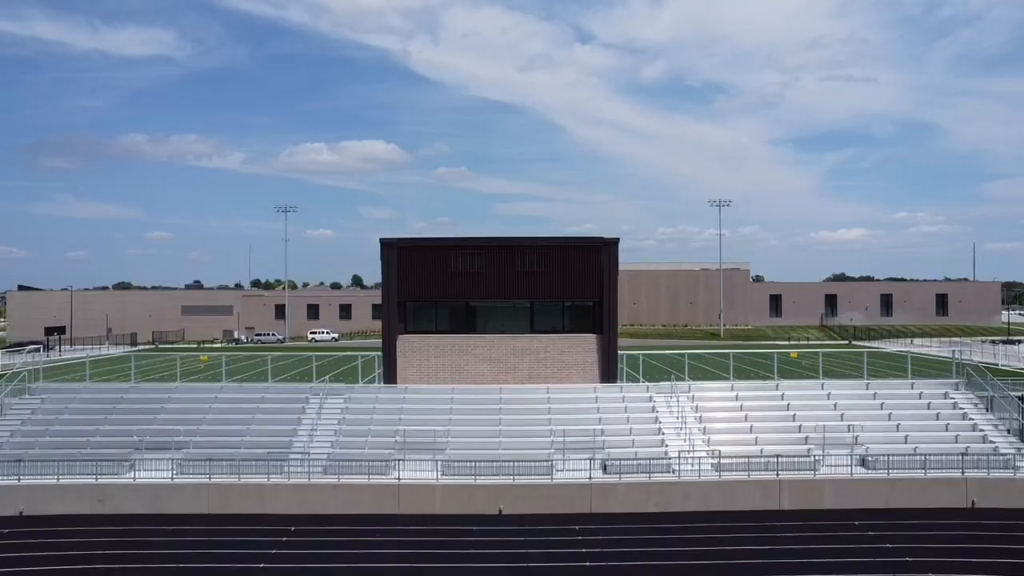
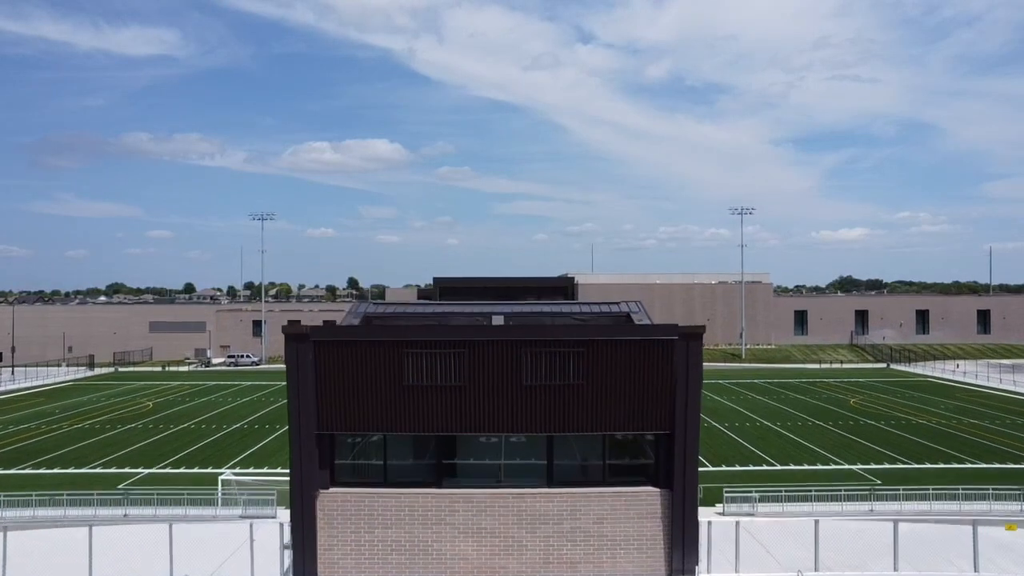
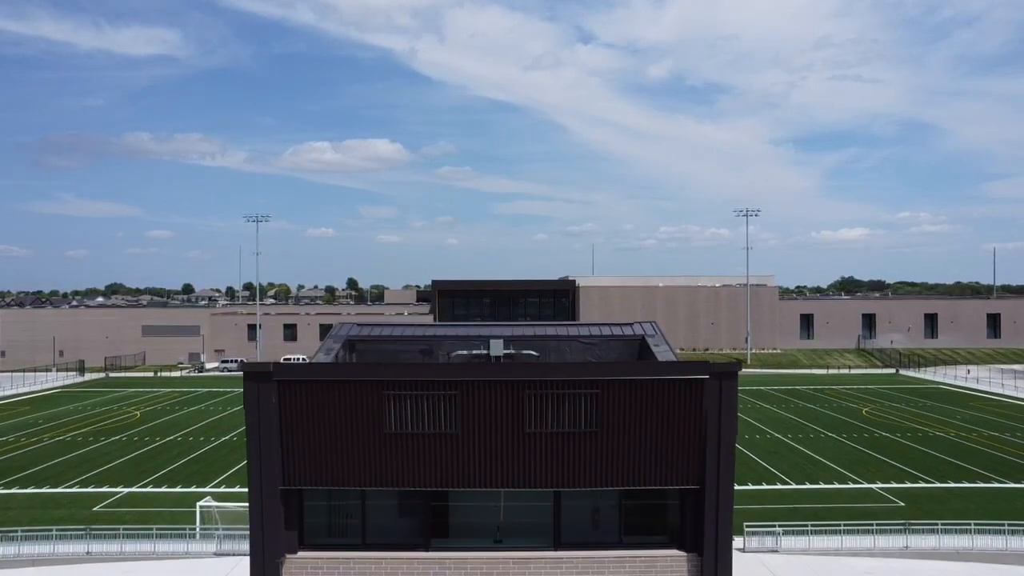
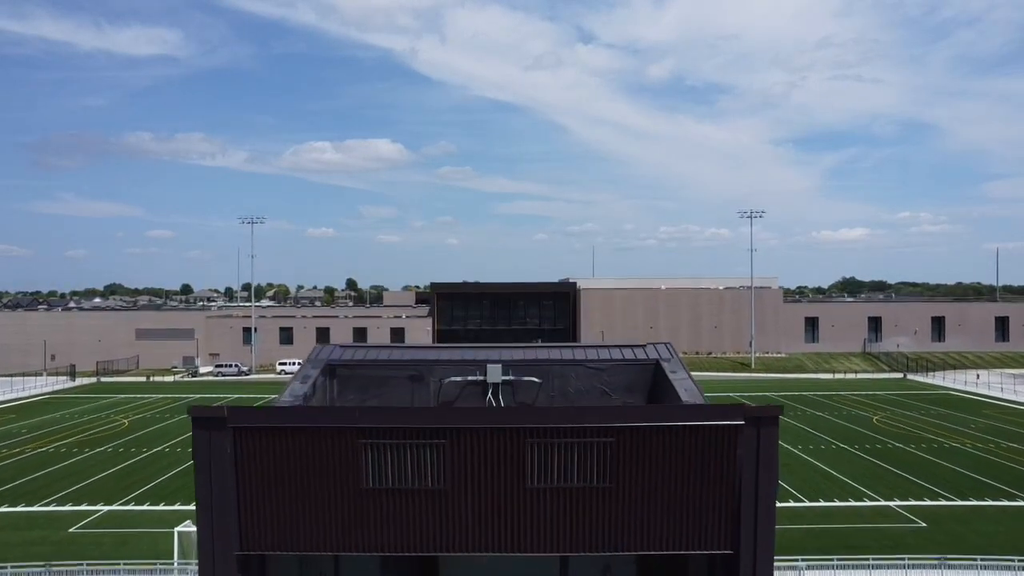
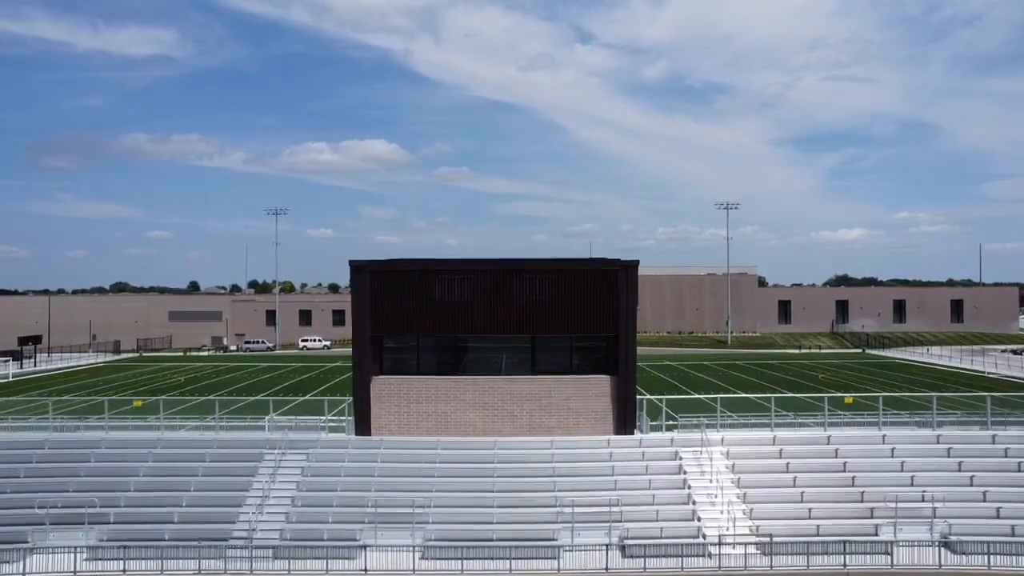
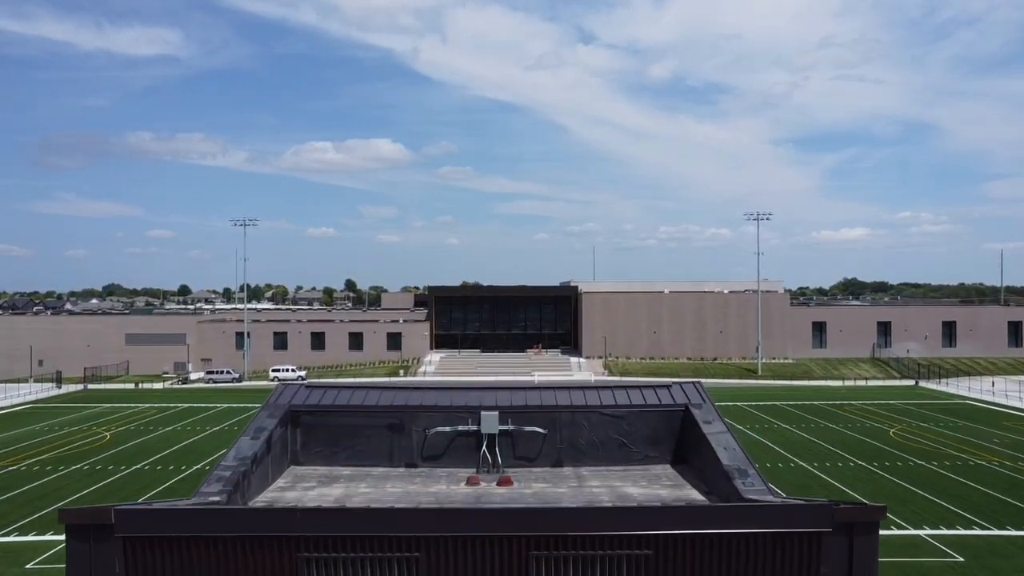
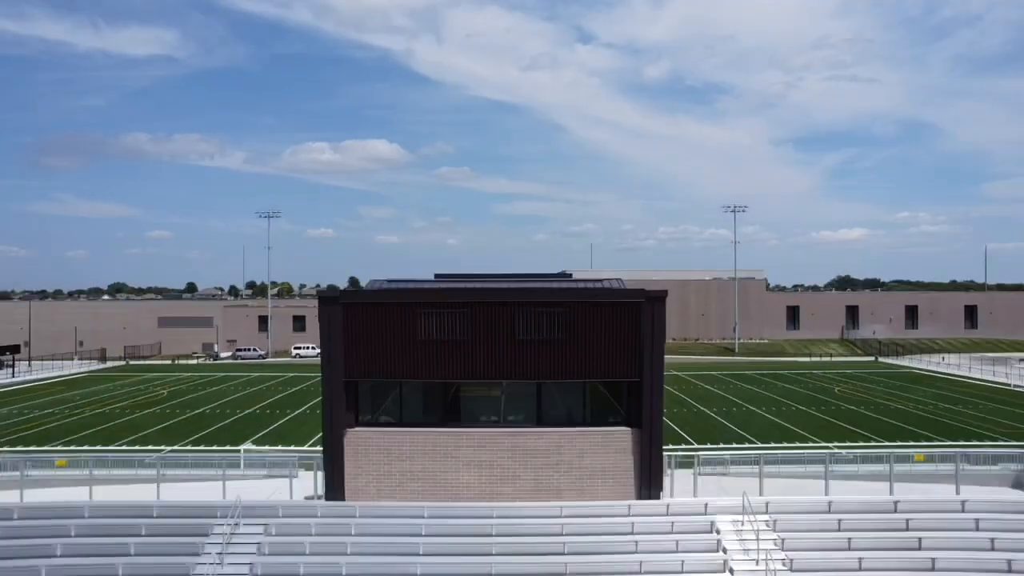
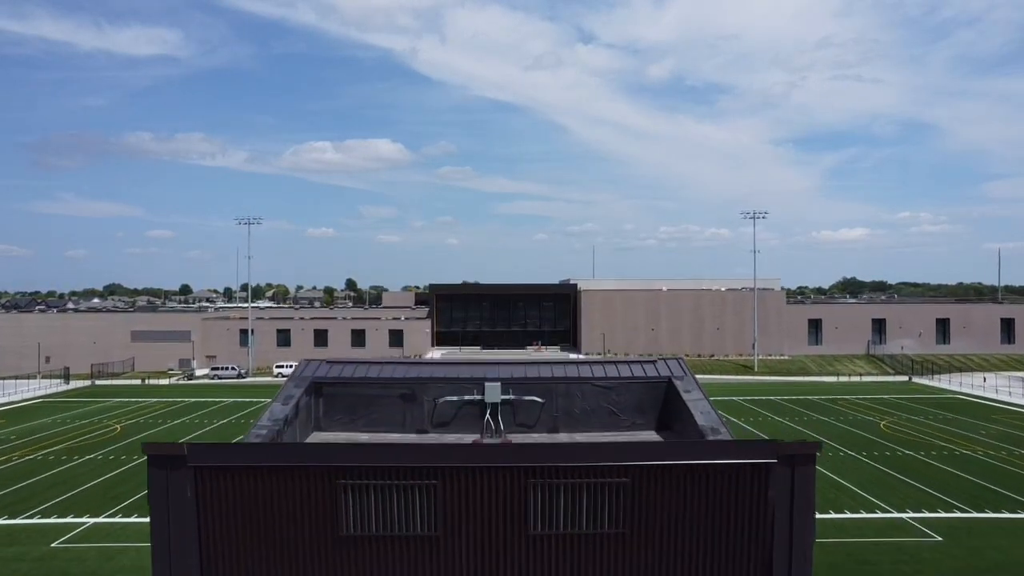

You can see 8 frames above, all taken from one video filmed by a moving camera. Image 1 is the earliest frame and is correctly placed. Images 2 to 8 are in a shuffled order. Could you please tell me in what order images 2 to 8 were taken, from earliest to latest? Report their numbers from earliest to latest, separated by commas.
5, 7, 2, 3, 4, 8, 6
